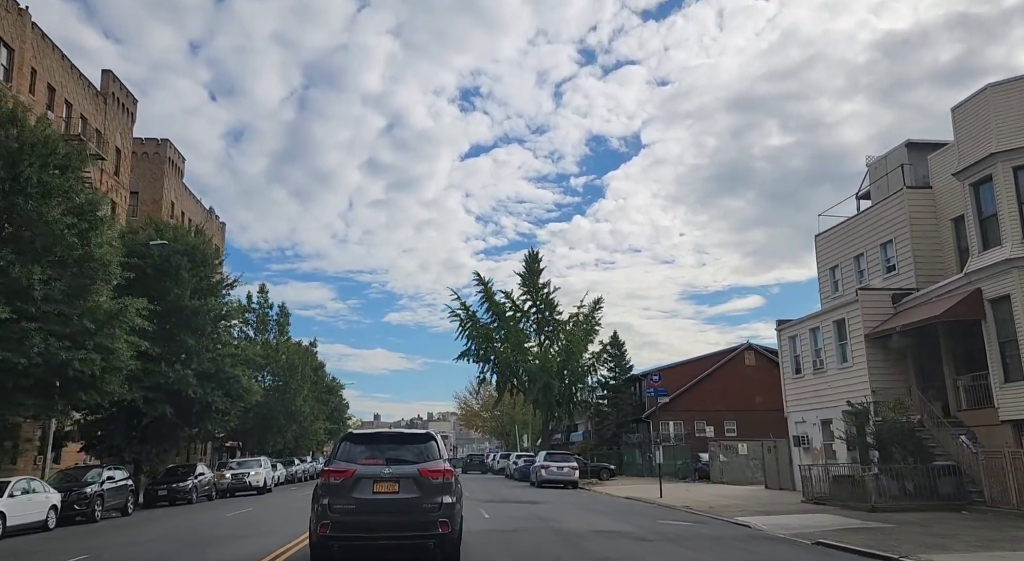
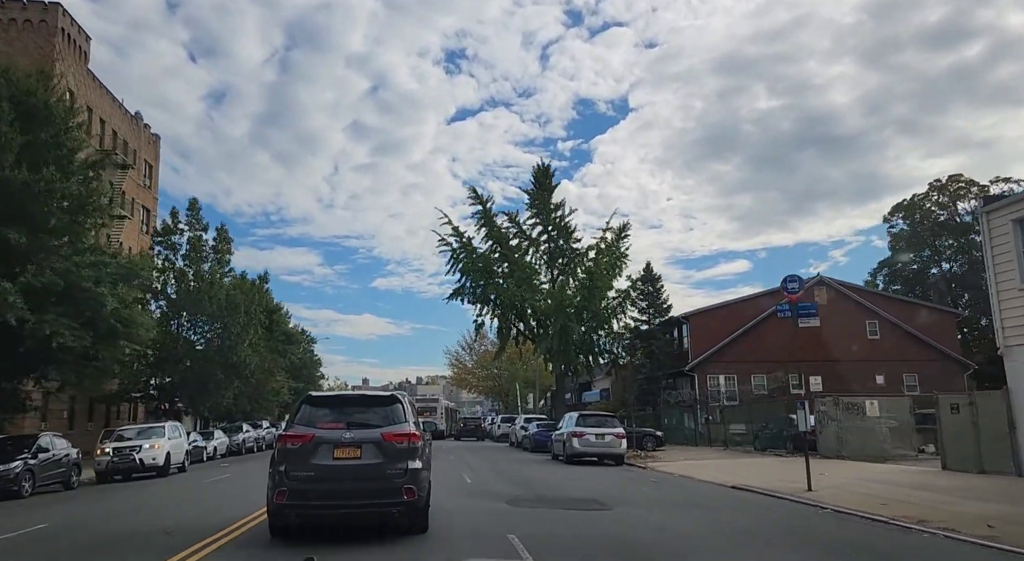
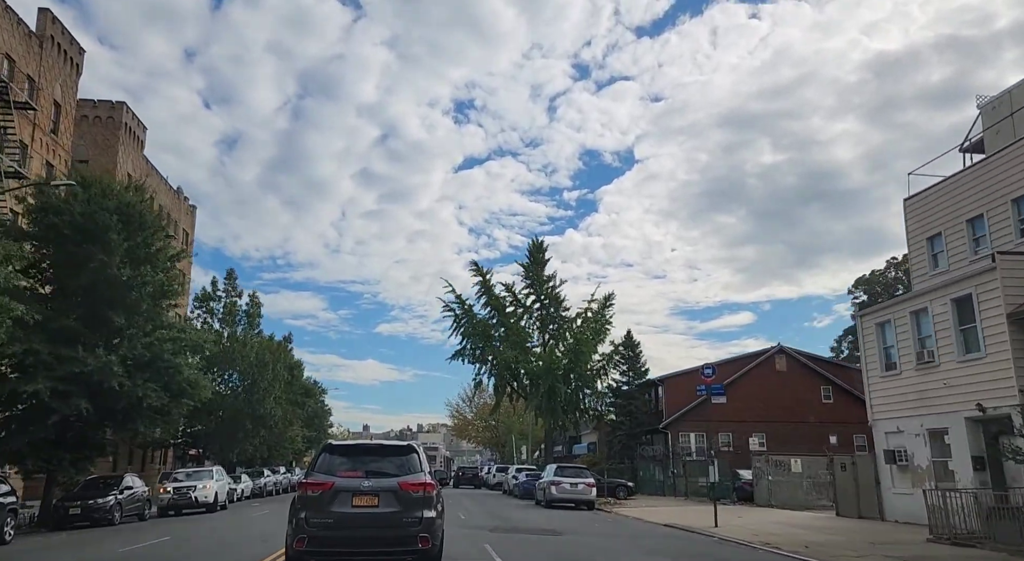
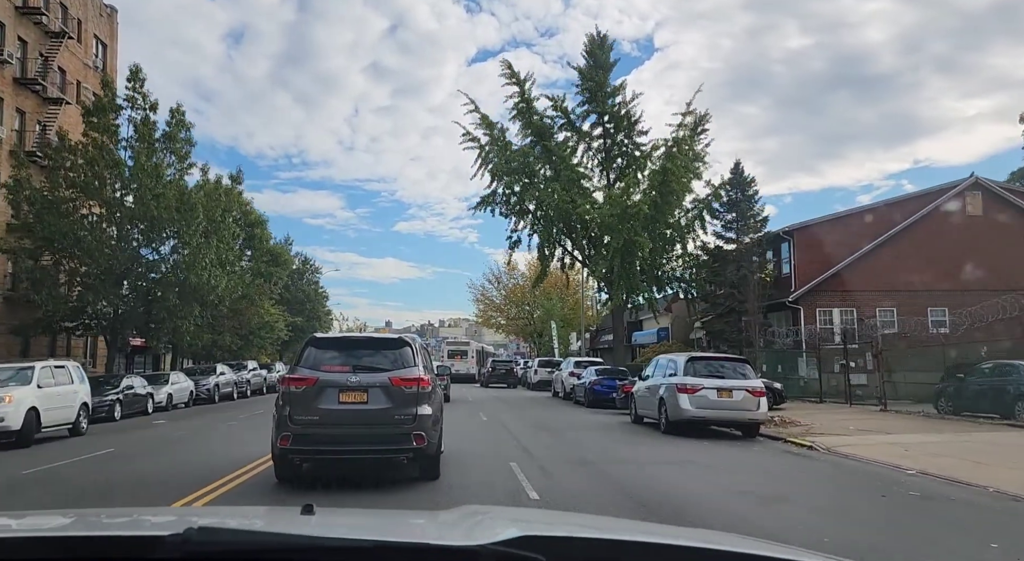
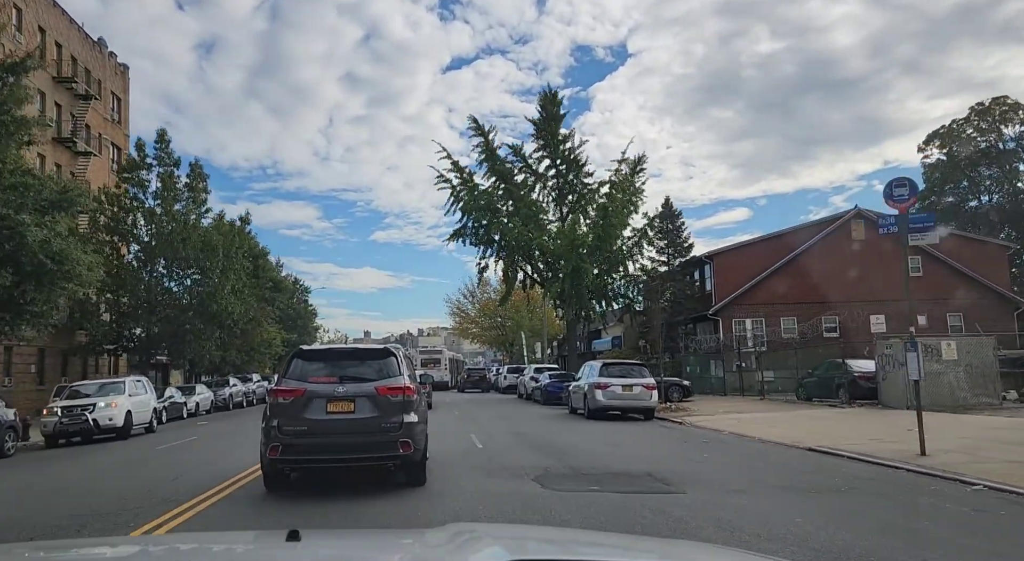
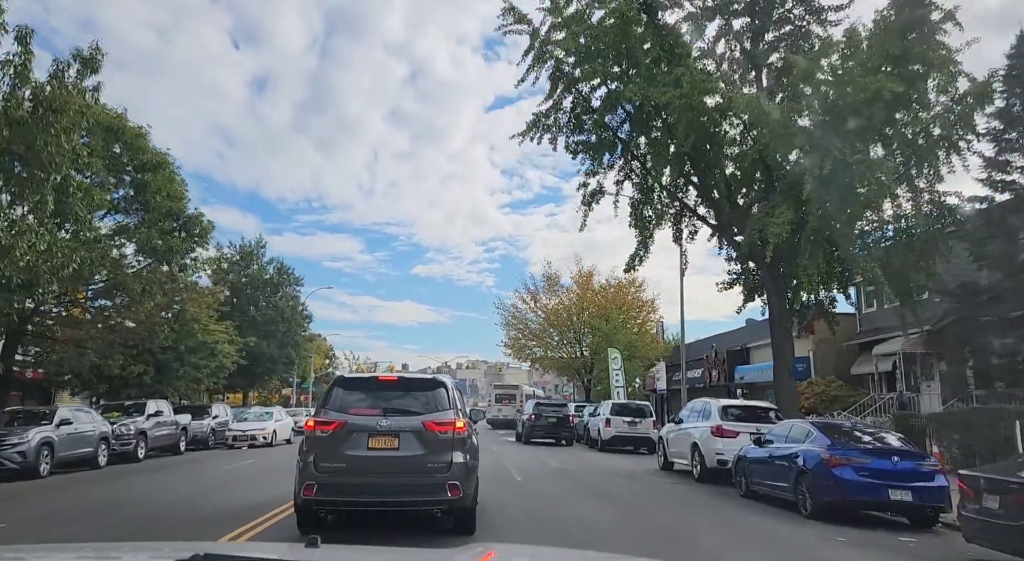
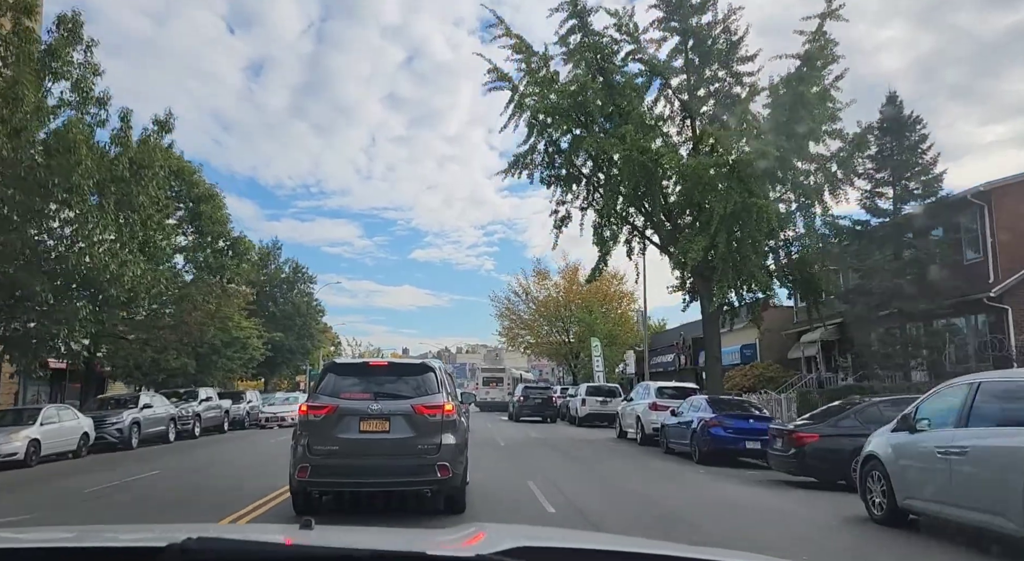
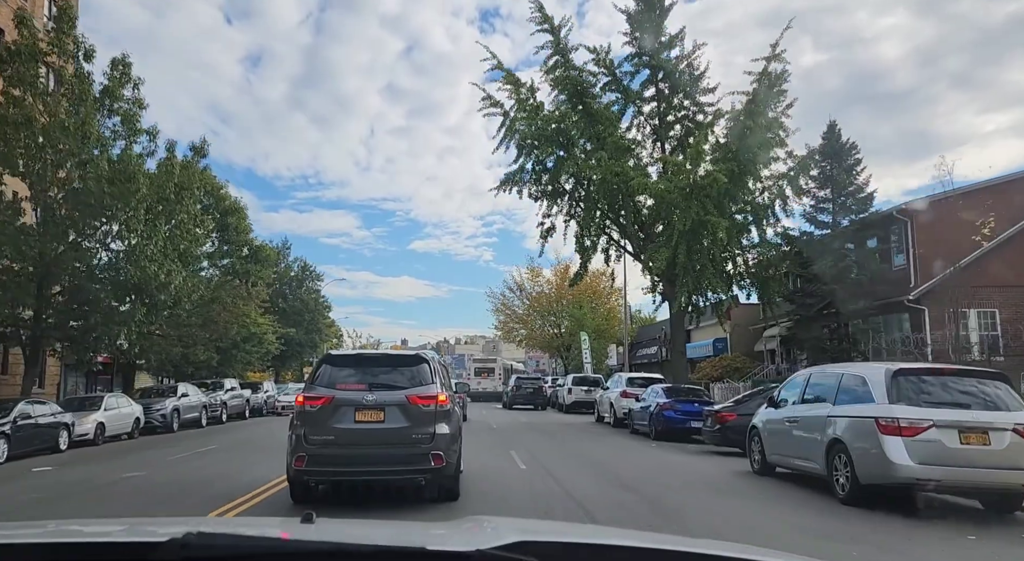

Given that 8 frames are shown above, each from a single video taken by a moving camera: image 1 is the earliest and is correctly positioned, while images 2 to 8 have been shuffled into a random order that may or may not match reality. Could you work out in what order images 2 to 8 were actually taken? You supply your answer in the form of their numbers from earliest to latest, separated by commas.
3, 2, 5, 4, 8, 7, 6
